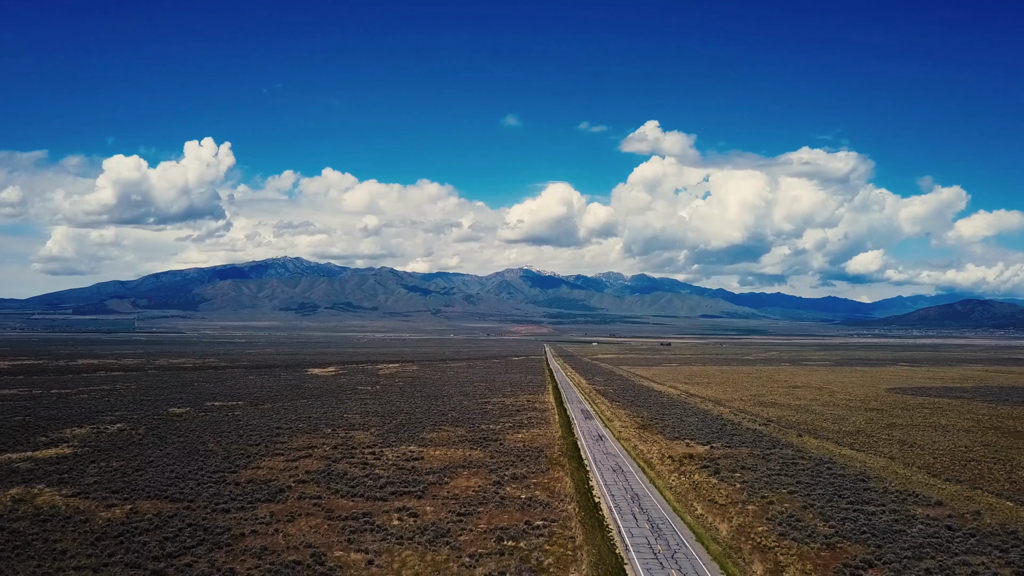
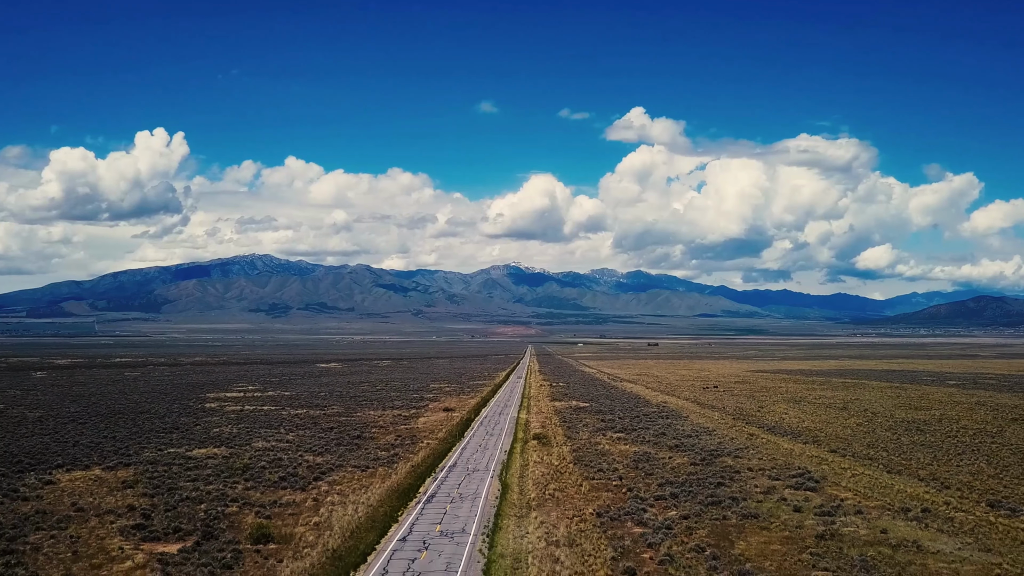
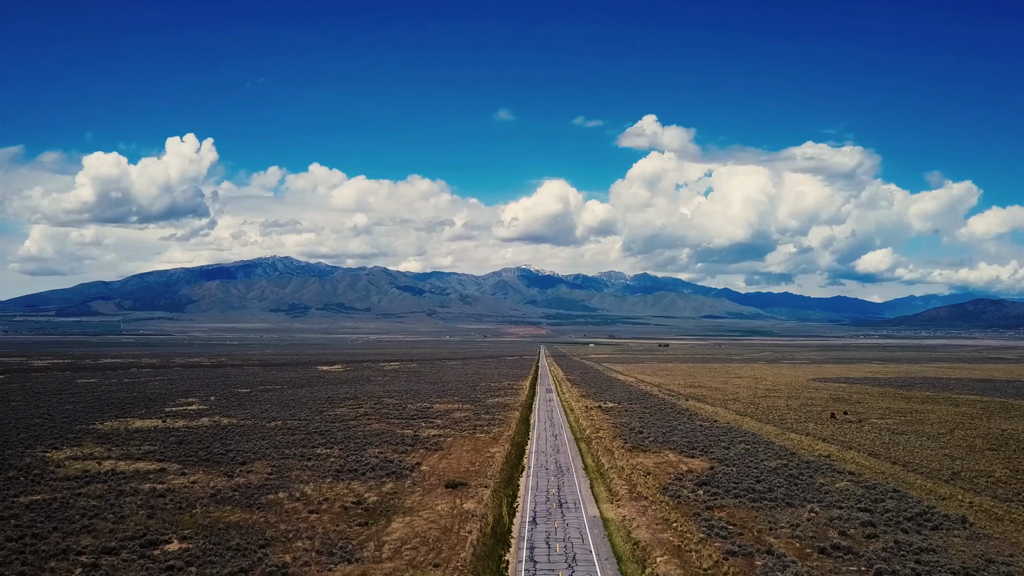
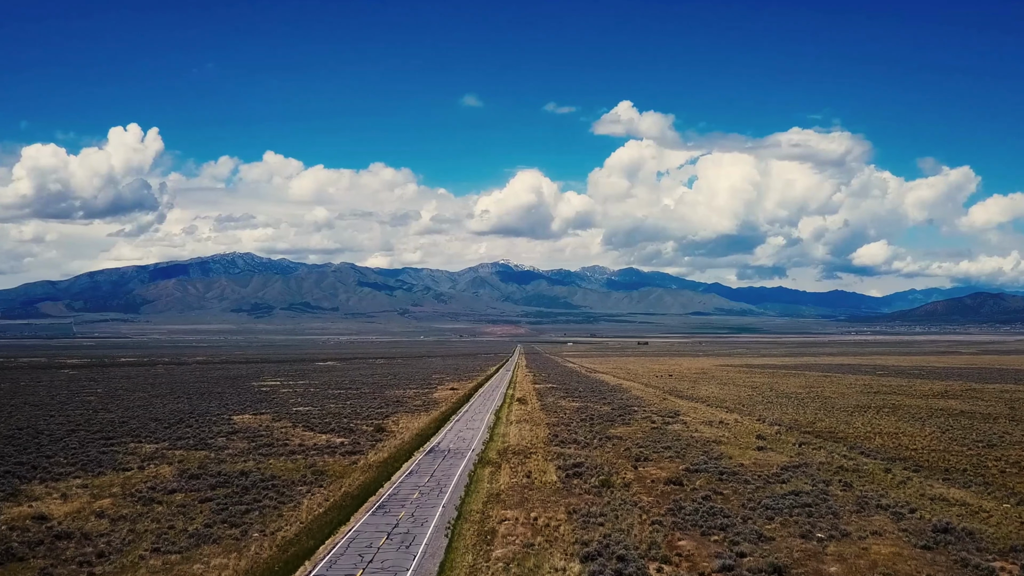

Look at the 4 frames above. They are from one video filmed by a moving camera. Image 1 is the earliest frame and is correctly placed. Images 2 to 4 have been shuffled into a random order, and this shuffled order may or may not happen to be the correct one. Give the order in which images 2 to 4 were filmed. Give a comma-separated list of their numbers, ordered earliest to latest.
3, 2, 4
